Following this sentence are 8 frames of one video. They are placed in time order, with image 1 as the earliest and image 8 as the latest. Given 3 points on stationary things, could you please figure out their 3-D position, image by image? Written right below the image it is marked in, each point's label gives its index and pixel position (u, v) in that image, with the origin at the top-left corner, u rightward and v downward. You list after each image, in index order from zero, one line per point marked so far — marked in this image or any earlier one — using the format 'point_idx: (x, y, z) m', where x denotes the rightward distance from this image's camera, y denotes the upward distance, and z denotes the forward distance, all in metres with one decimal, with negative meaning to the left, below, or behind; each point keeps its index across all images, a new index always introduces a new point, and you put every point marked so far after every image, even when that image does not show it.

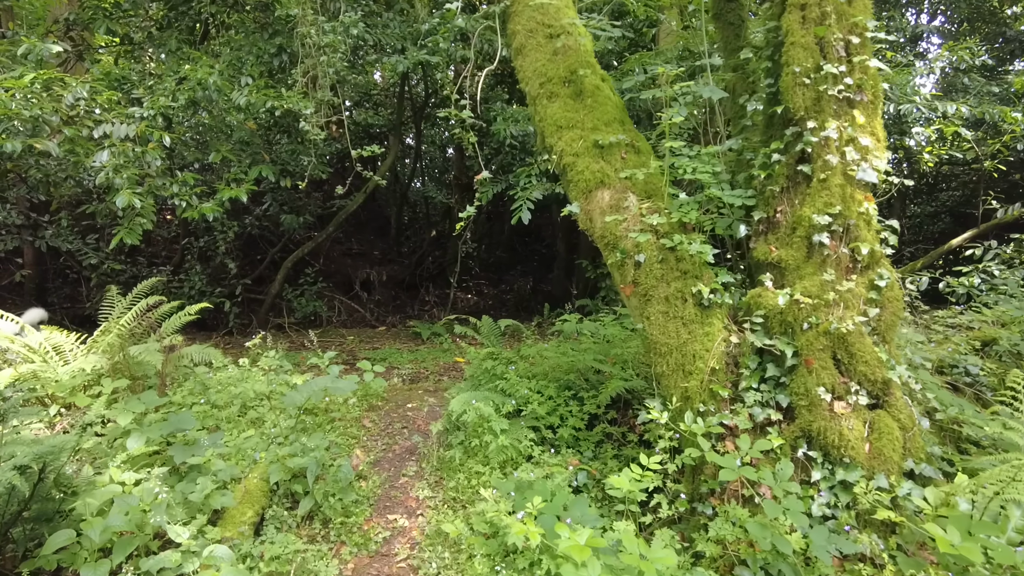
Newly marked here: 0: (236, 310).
0: (-3.5, -0.3, +8.2) m
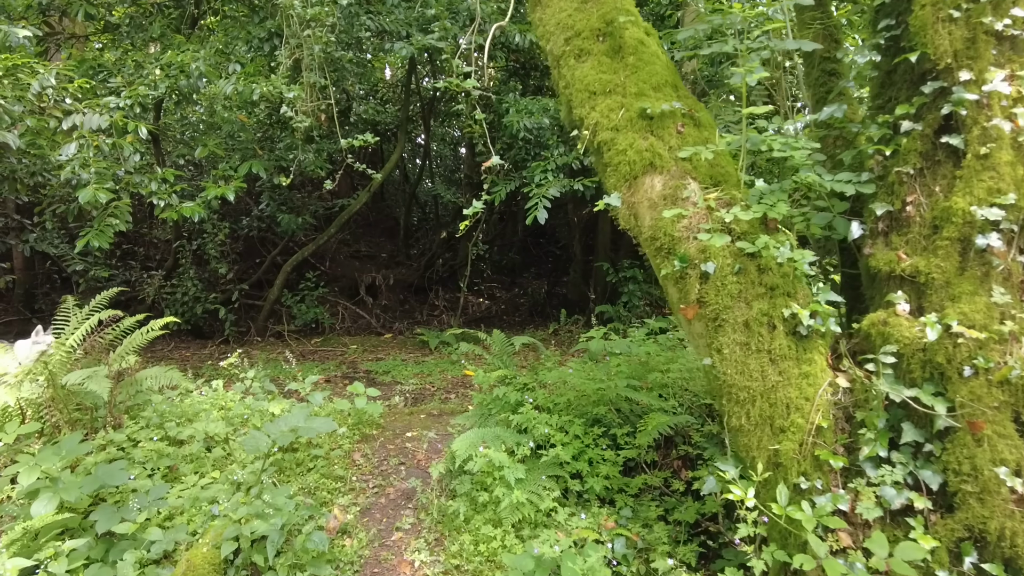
0: (-3.3, -0.4, +7.7) m
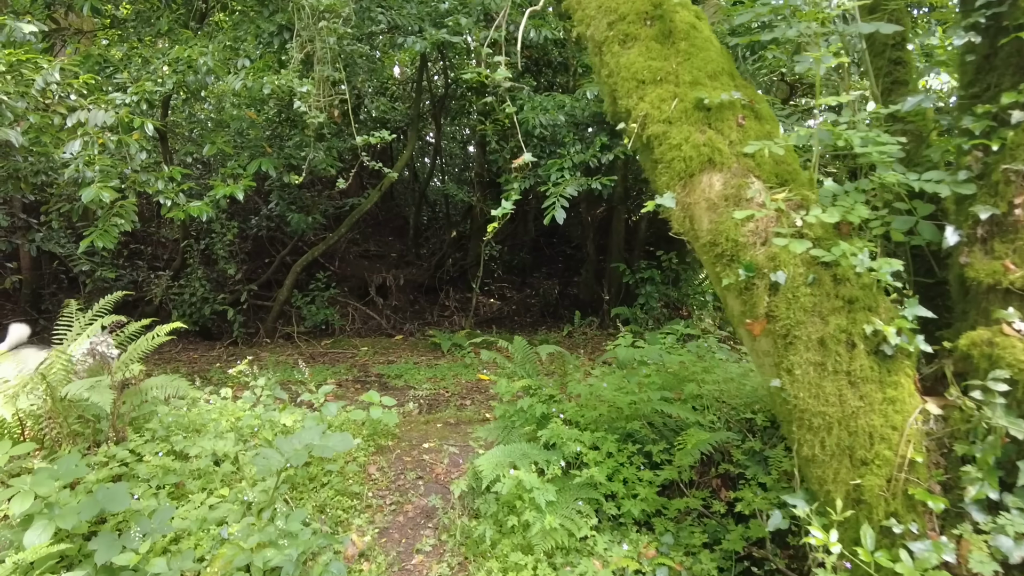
0: (-3.1, -0.4, +7.6) m
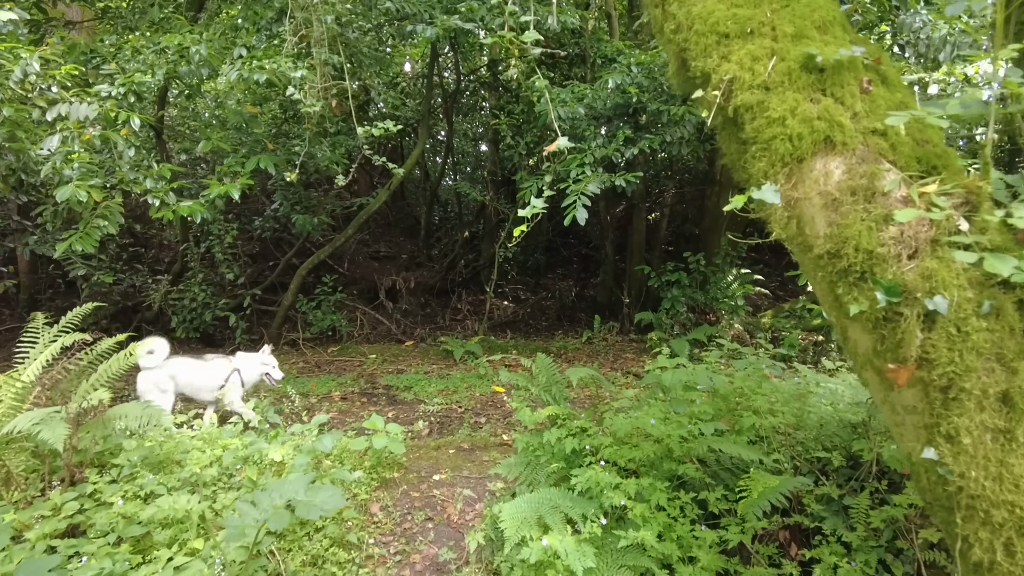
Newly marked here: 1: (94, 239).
0: (-3.0, -0.4, +7.2) m
1: (-2.6, +0.3, +4.1) m
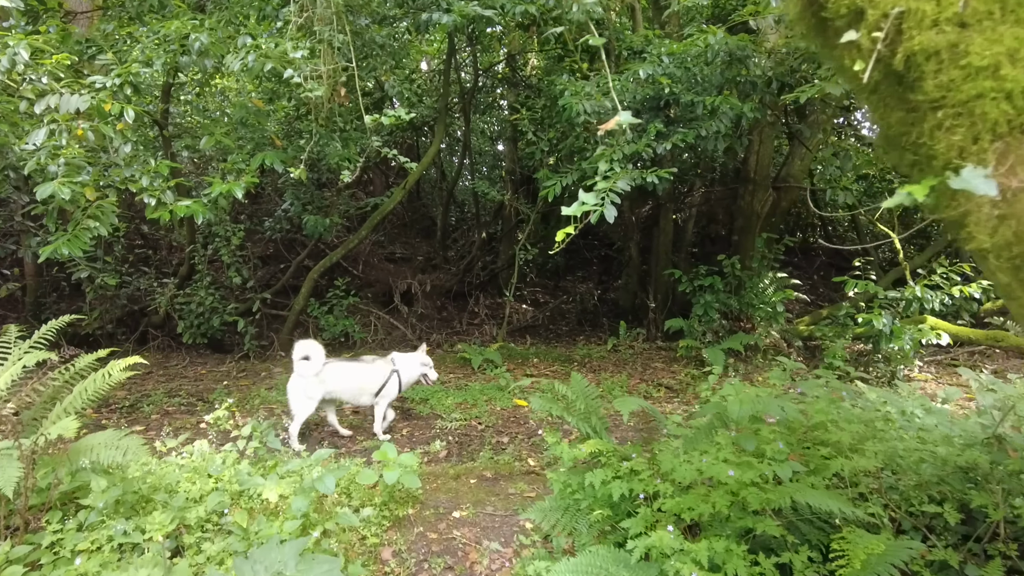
0: (-2.7, -0.5, +6.9) m
1: (-2.5, +0.3, +3.8) m
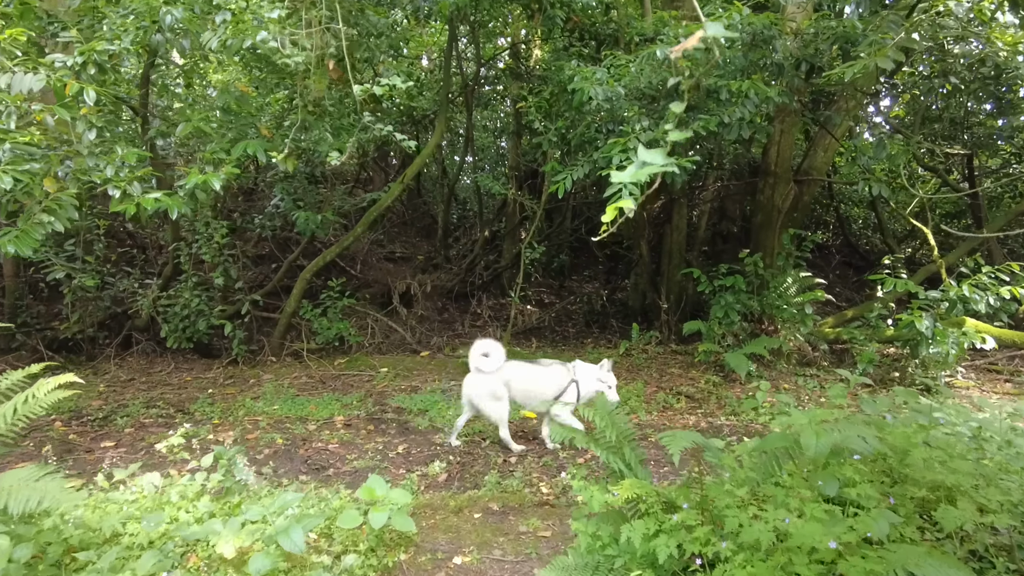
0: (-2.7, -0.5, +6.5) m
1: (-2.4, +0.3, +3.3) m
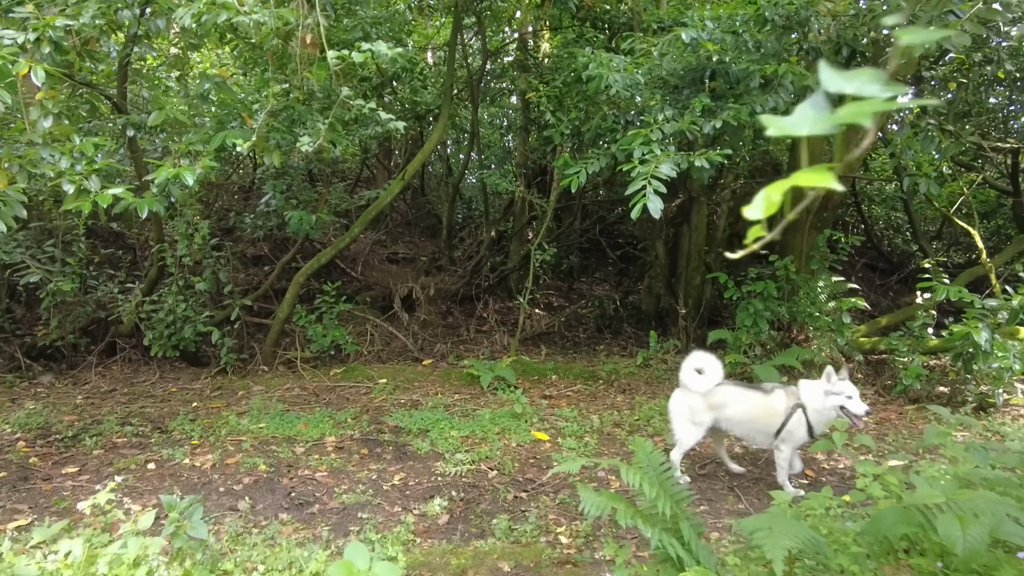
0: (-2.6, -0.5, +6.1) m
1: (-2.4, +0.2, +2.9) m
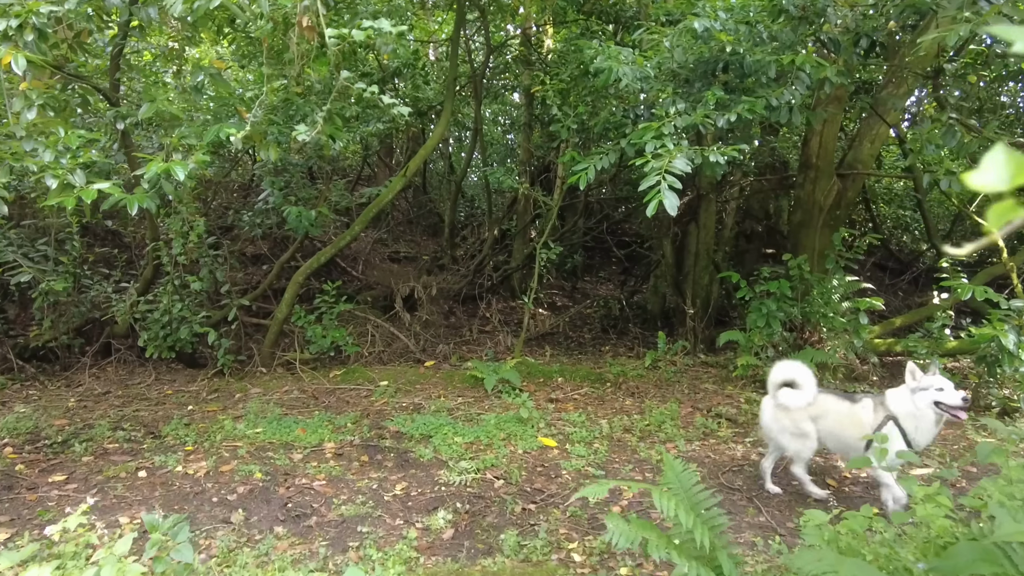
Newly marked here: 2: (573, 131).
0: (-2.6, -0.5, +5.9) m
1: (-2.3, +0.2, +2.7) m
2: (+0.5, +1.4, +5.8) m
